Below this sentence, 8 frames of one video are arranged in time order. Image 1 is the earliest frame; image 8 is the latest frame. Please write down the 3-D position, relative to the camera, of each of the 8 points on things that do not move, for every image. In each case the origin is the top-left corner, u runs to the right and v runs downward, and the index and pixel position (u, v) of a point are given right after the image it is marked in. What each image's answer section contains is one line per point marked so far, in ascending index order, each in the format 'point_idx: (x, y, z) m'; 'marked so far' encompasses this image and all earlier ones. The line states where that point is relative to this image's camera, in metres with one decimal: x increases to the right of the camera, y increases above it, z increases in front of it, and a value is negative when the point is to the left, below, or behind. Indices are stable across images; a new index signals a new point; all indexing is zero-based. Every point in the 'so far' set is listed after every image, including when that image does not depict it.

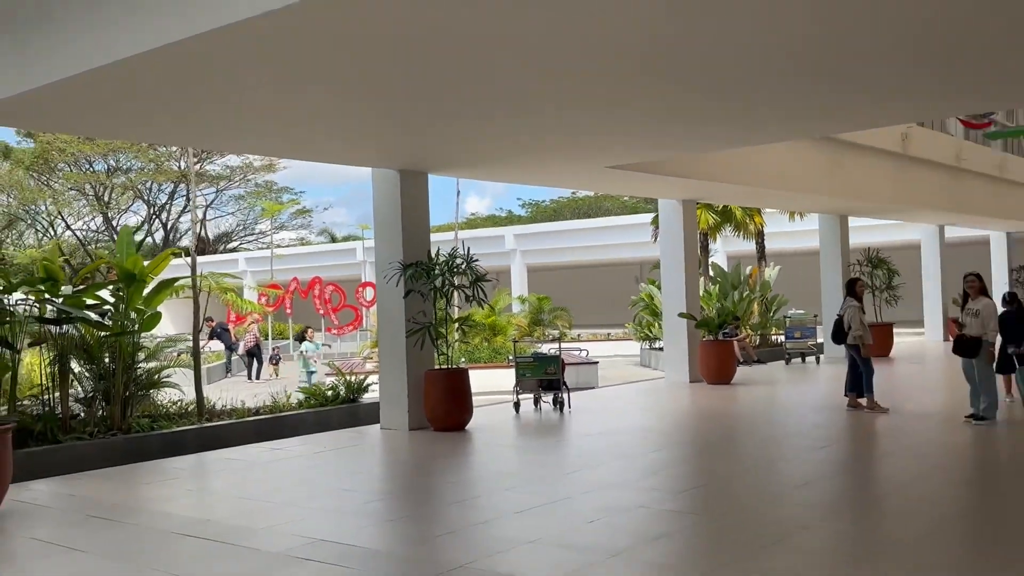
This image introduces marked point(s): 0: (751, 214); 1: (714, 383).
0: (+4.0, +1.2, +14.7) m
1: (+2.5, -1.2, +10.2) m
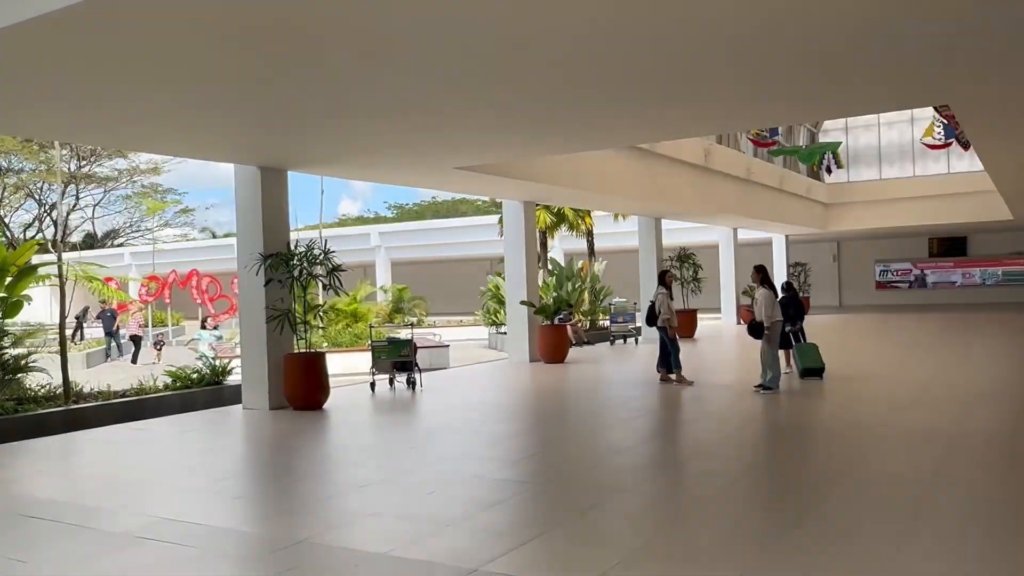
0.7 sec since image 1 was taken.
0: (+1.4, +1.4, +16.3) m
1: (+0.5, -1.0, +11.7) m
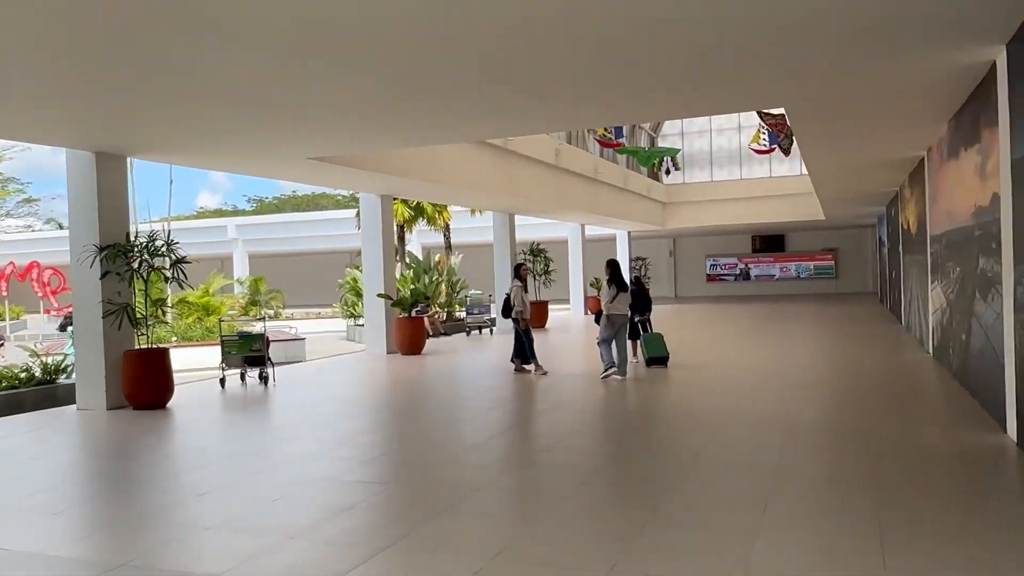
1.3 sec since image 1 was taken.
0: (-1.4, +1.6, +16.5) m
1: (-1.5, -0.9, +11.9) m
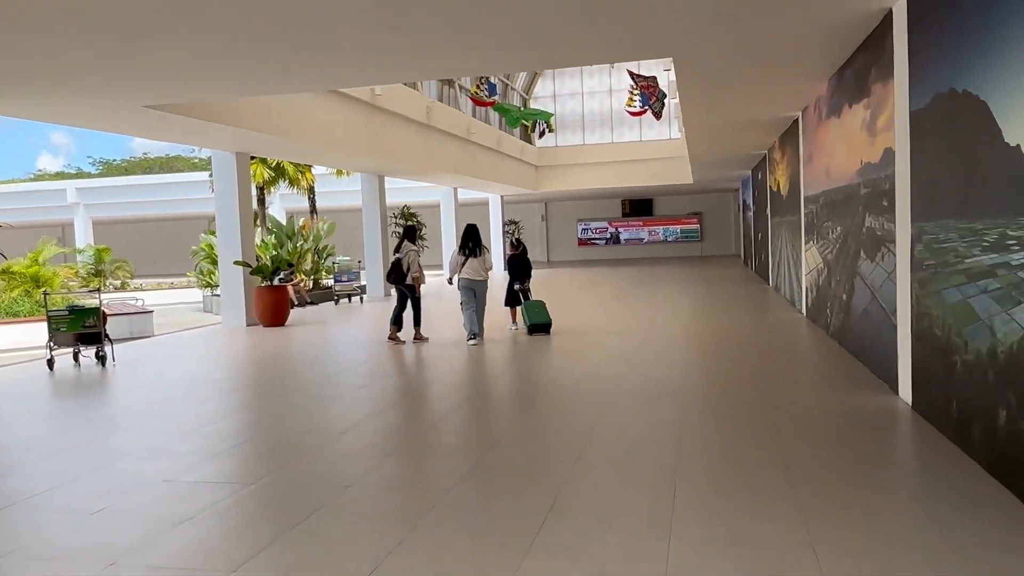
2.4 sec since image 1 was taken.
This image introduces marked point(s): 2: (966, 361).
0: (-3.9, +2.2, +15.5) m
1: (-3.2, -0.5, +11.0) m
2: (+2.0, -0.3, +3.6) m
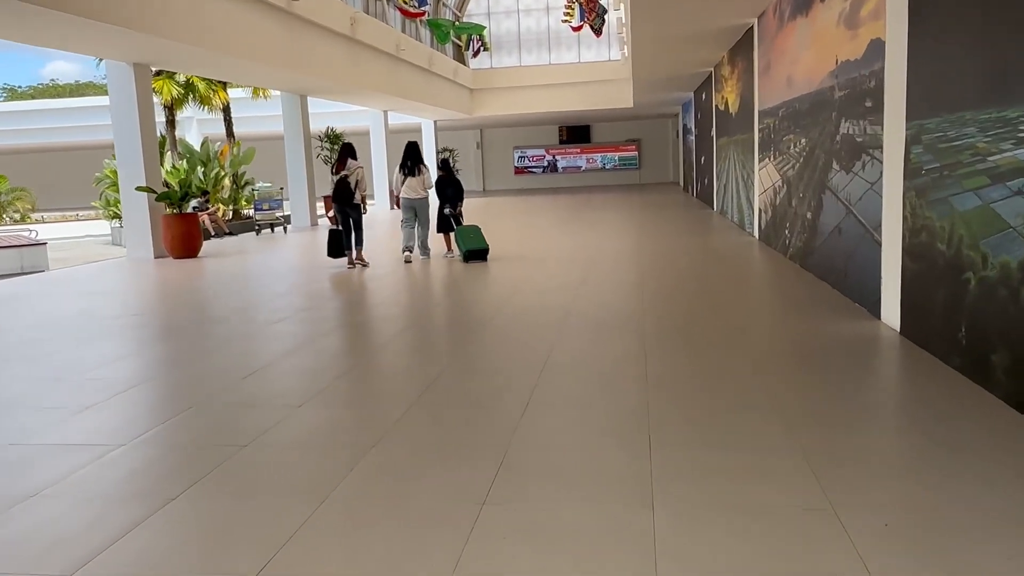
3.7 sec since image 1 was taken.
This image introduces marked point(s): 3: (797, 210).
0: (-5.0, +3.4, +14.2) m
1: (-4.0, +0.4, +10.0) m
2: (+1.7, 0.0, +3.1) m
3: (+2.3, +0.6, +6.7) m
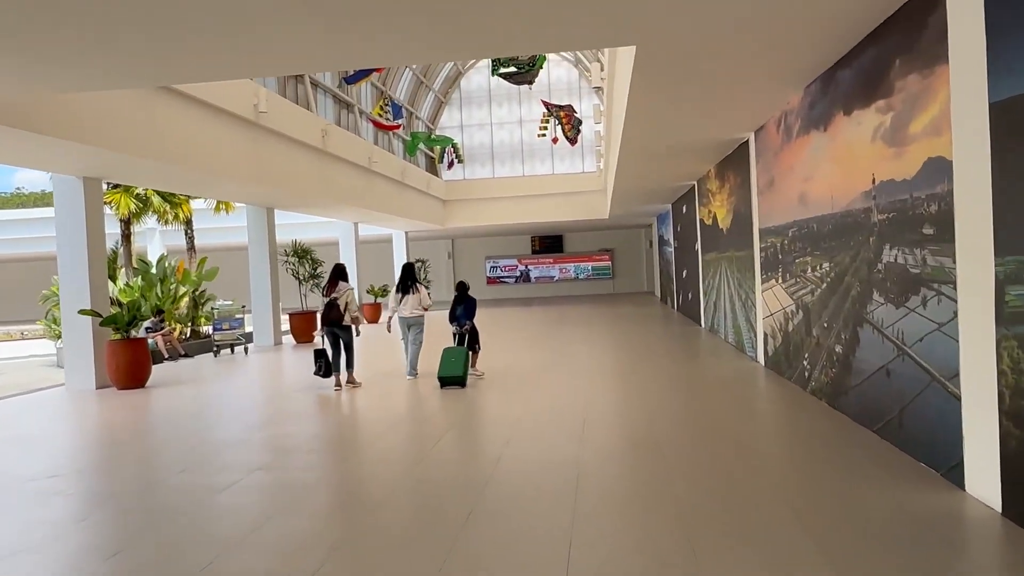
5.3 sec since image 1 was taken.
0: (-5.4, +1.4, +13.5) m
1: (-4.2, -1.1, +9.0) m
2: (+1.8, -0.5, +2.3) m
3: (+2.2, -0.4, +6.0) m
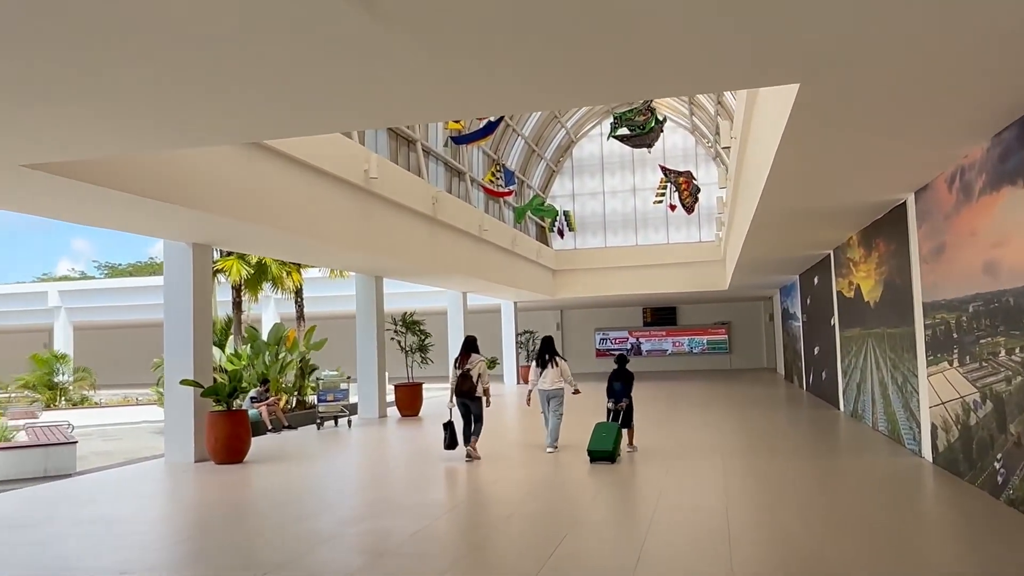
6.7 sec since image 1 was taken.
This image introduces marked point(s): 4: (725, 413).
0: (-3.6, +0.3, +13.4) m
1: (-3.0, -1.8, +8.6) m
2: (+2.1, -0.7, +1.3) m
3: (+3.0, -0.9, +4.9) m
4: (+3.4, -2.0, +13.3) m
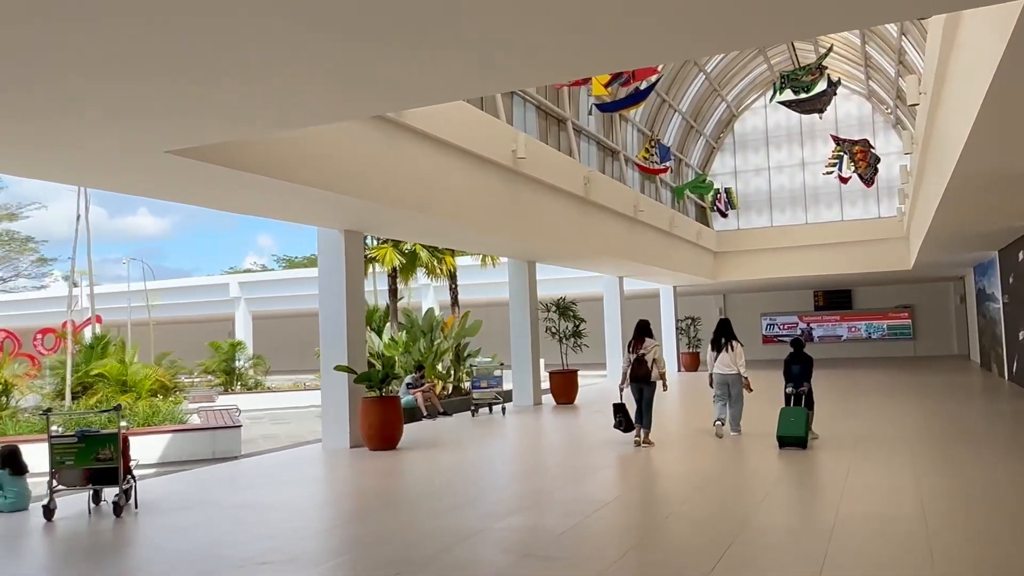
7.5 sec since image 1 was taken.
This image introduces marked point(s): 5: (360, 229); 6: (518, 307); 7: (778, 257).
0: (-1.1, +0.5, +13.4) m
1: (-1.4, -1.6, +8.6) m
2: (+2.2, -0.6, +0.5) m
3: (+3.8, -0.7, +3.9) m
4: (+5.8, -1.7, +12.0) m
5: (-1.6, +0.6, +8.7) m
6: (+0.1, -0.3, +13.3) m
7: (+6.2, +0.7, +19.4) m
